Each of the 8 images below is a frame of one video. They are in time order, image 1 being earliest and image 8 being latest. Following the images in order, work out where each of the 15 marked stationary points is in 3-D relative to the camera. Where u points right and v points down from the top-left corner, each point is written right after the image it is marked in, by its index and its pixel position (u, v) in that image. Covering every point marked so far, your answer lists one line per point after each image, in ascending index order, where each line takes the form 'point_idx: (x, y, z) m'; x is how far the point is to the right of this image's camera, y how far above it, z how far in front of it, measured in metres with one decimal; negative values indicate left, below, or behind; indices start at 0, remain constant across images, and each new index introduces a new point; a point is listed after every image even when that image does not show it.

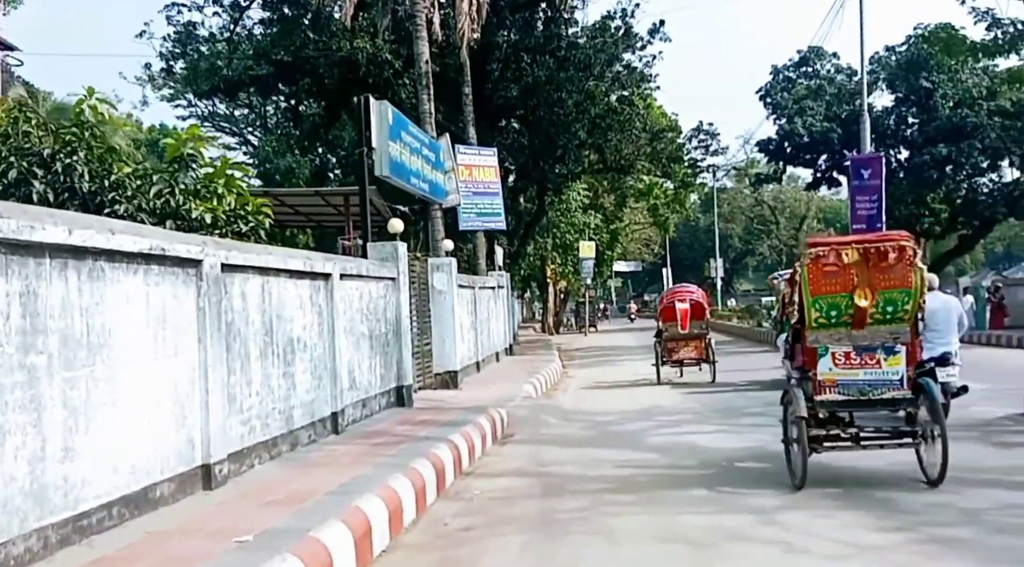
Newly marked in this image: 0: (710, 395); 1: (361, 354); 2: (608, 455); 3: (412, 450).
0: (+2.8, -1.6, +16.5) m
1: (-1.4, -0.7, +10.8) m
2: (+0.9, -1.5, +10.6) m
3: (-0.8, -1.3, +8.9) m
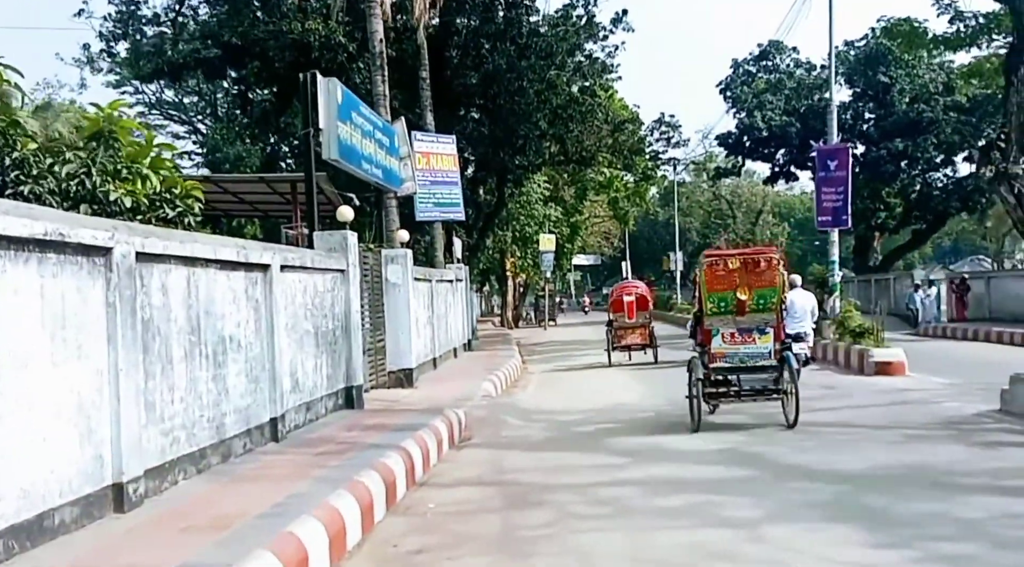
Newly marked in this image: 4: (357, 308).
0: (+2.3, -1.5, +15.8) m
1: (-1.8, -0.6, +10.0) m
2: (+0.5, -1.4, +9.8) m
3: (-1.1, -1.2, +8.0) m
4: (-1.6, -0.3, +11.9) m
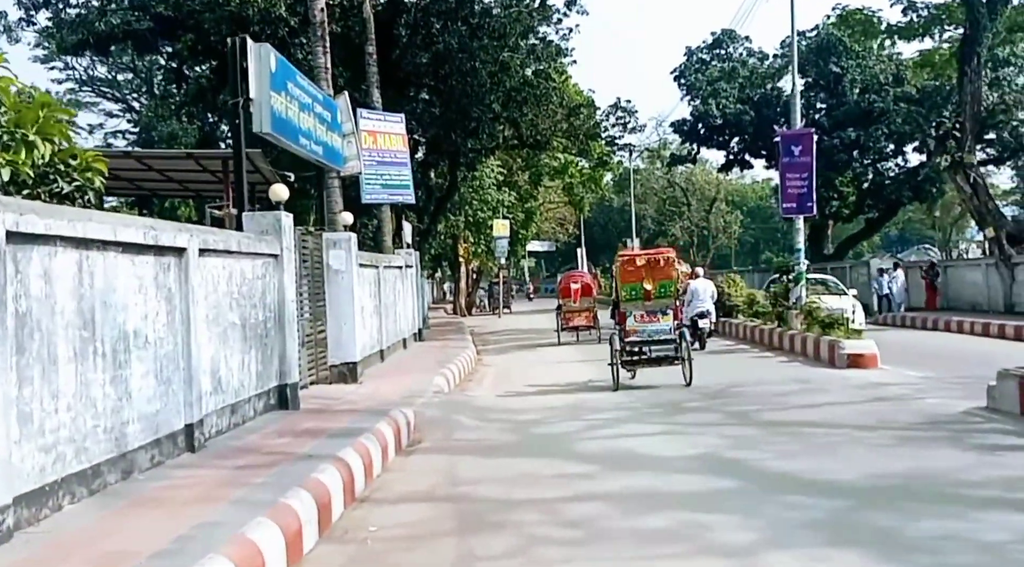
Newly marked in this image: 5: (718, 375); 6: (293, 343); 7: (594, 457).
0: (+1.6, -1.3, +14.8) m
1: (-2.2, -0.5, +8.8) m
2: (+0.2, -1.3, +8.8) m
3: (-1.3, -1.1, +6.9) m
4: (-2.1, -0.1, +10.8) m
5: (+2.8, -1.3, +15.8) m
6: (-2.1, -0.6, +10.8) m
7: (+0.6, -1.3, +8.8) m
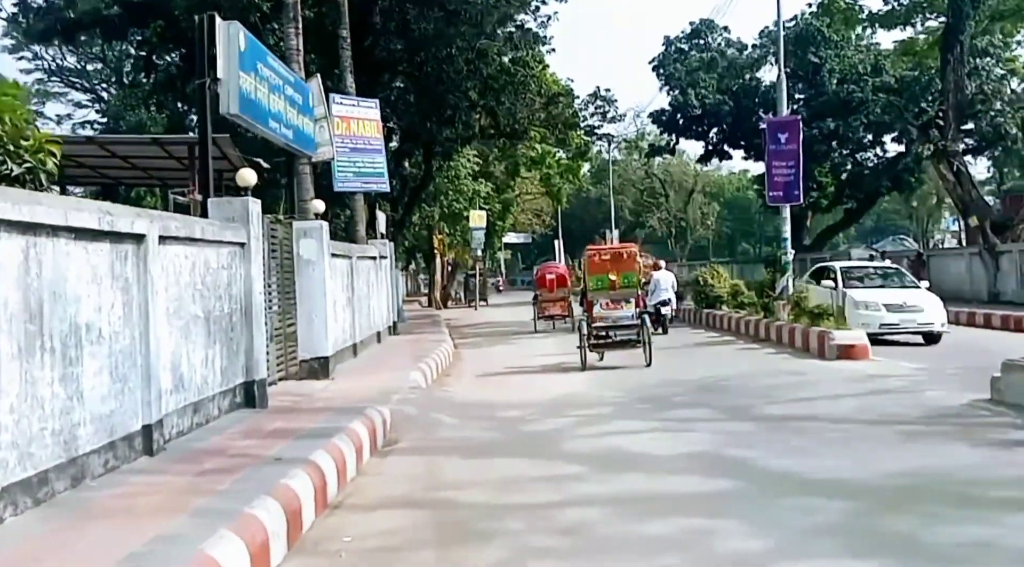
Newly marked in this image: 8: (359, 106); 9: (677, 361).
0: (+1.4, -1.2, +14.3) m
1: (-2.3, -0.4, +8.2) m
2: (0.0, -1.3, +8.2) m
3: (-1.4, -1.1, +6.4) m
4: (-2.2, 0.0, +10.2) m
5: (+2.5, -1.1, +15.4) m
6: (-2.2, -0.5, +10.2) m
7: (+0.5, -1.2, +8.3) m
8: (-2.6, +3.0, +19.6) m
9: (+2.4, -1.1, +16.8) m
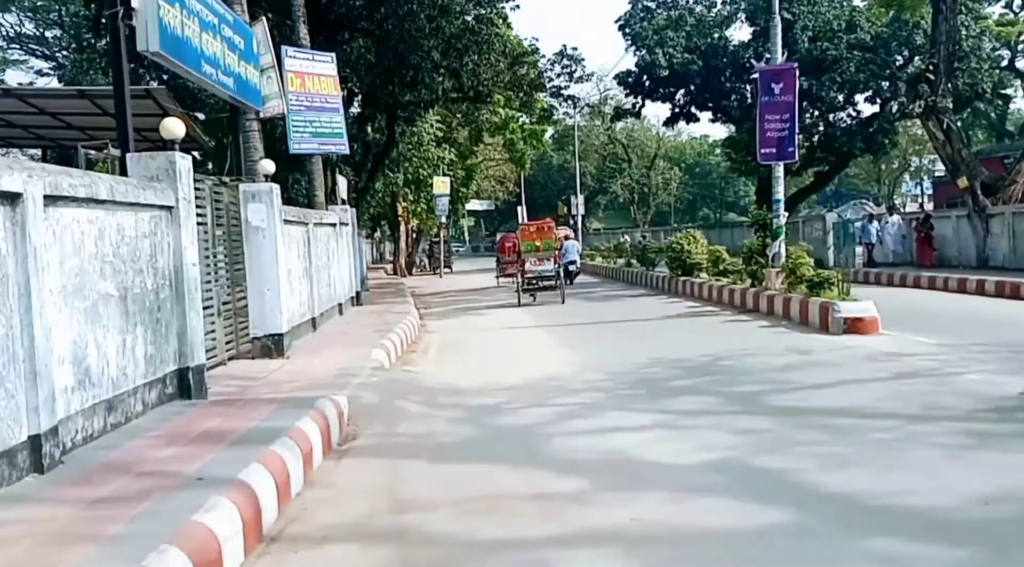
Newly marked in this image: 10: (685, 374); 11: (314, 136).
0: (+1.1, -0.8, +12.8) m
1: (-2.4, -0.3, +6.7) m
2: (-0.1, -1.1, +6.8) m
3: (-1.5, -1.0, +4.9) m
4: (-2.4, +0.2, +8.6) m
5: (+2.2, -0.7, +14.0) m
6: (-2.4, -0.3, +8.7) m
7: (+0.4, -1.1, +6.9) m
8: (-3.0, +3.5, +18.0) m
9: (+2.0, -0.7, +15.4) m
10: (+1.7, -0.9, +11.0) m
11: (-3.1, +2.3, +17.9) m
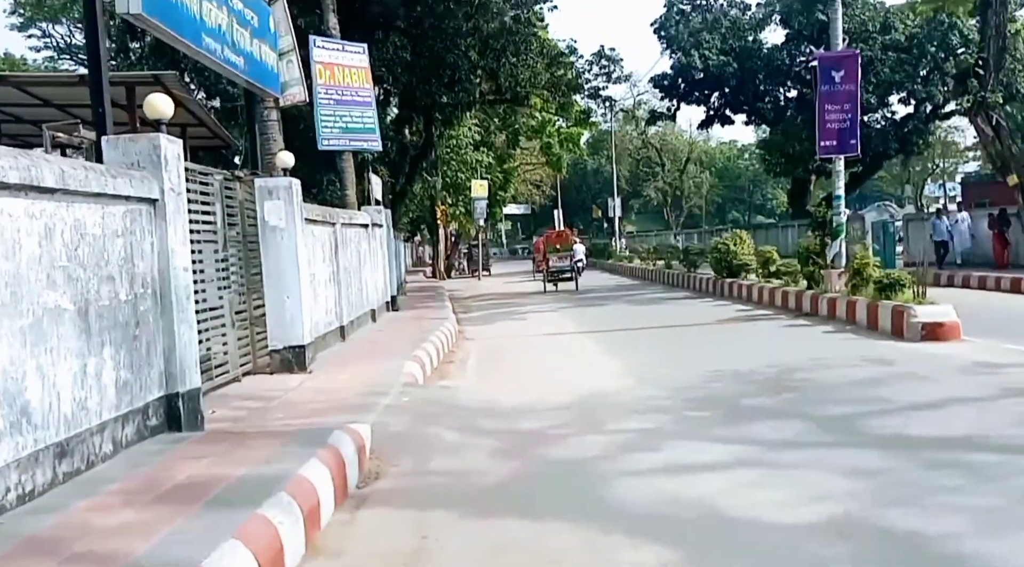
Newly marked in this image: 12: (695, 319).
0: (+1.6, -0.9, +11.5) m
1: (-2.1, -0.3, +5.4) m
2: (+0.2, -1.1, +5.4) m
3: (-1.3, -1.0, +3.6) m
4: (-2.1, +0.1, +7.4) m
5: (+2.7, -0.8, +12.6) m
6: (-2.1, -0.3, +7.4) m
7: (+0.7, -1.1, +5.5) m
8: (-2.5, +3.4, +16.7) m
9: (+2.5, -0.7, +14.0) m
10: (+2.0, -0.9, +9.6) m
11: (-2.5, +2.2, +16.7) m
12: (+2.7, -0.5, +17.2) m
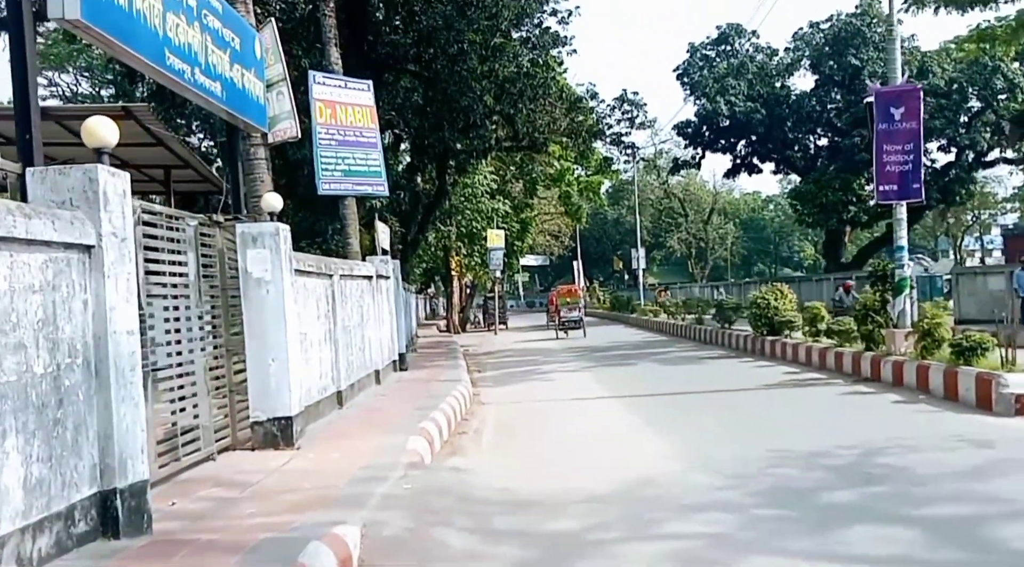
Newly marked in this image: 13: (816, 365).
0: (+1.8, -1.4, +9.7) m
1: (-2.0, -0.6, +3.7) m
2: (+0.3, -1.4, +3.7) m
3: (-1.2, -1.2, +1.9) m
4: (-1.9, -0.2, +5.7) m
5: (+2.9, -1.3, +10.8) m
6: (-1.9, -0.7, +5.8) m
7: (+0.8, -1.3, +3.8) m
8: (-2.2, +2.6, +15.2) m
9: (+2.8, -1.4, +12.3) m
10: (+2.2, -1.4, +7.9) m
11: (-2.2, +1.4, +15.1) m
12: (+3.0, -1.3, +15.4) m
13: (+4.5, -1.2, +16.9) m
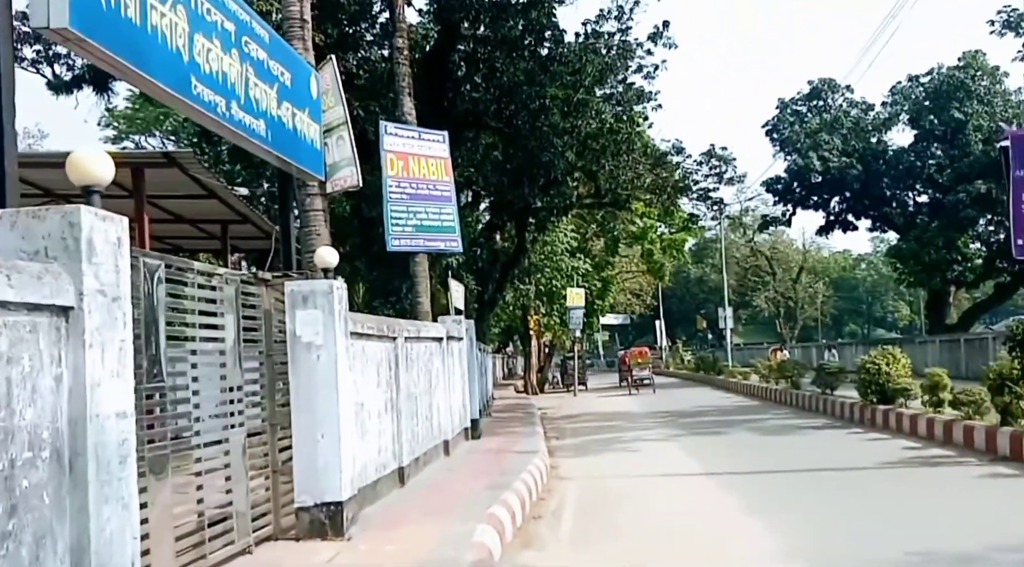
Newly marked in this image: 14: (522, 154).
0: (+2.4, -1.9, +8.1) m
1: (-1.8, -0.7, +2.4) m
2: (+0.5, -1.6, +2.2) m
3: (-1.1, -1.2, +0.5) m
4: (-1.6, -0.5, +4.4) m
5: (+3.6, -1.9, +9.1) m
6: (-1.6, -0.9, +4.5) m
7: (+1.0, -1.5, +2.2) m
8: (-1.2, +1.8, +14.1) m
9: (+3.5, -2.0, +10.6) m
10: (+2.7, -1.7, +6.2) m
11: (-1.2, +0.7, +13.9) m
12: (+4.0, -2.1, +13.7) m
13: (+5.6, -2.0, +15.0) m
14: (+0.1, +2.5, +19.4) m
